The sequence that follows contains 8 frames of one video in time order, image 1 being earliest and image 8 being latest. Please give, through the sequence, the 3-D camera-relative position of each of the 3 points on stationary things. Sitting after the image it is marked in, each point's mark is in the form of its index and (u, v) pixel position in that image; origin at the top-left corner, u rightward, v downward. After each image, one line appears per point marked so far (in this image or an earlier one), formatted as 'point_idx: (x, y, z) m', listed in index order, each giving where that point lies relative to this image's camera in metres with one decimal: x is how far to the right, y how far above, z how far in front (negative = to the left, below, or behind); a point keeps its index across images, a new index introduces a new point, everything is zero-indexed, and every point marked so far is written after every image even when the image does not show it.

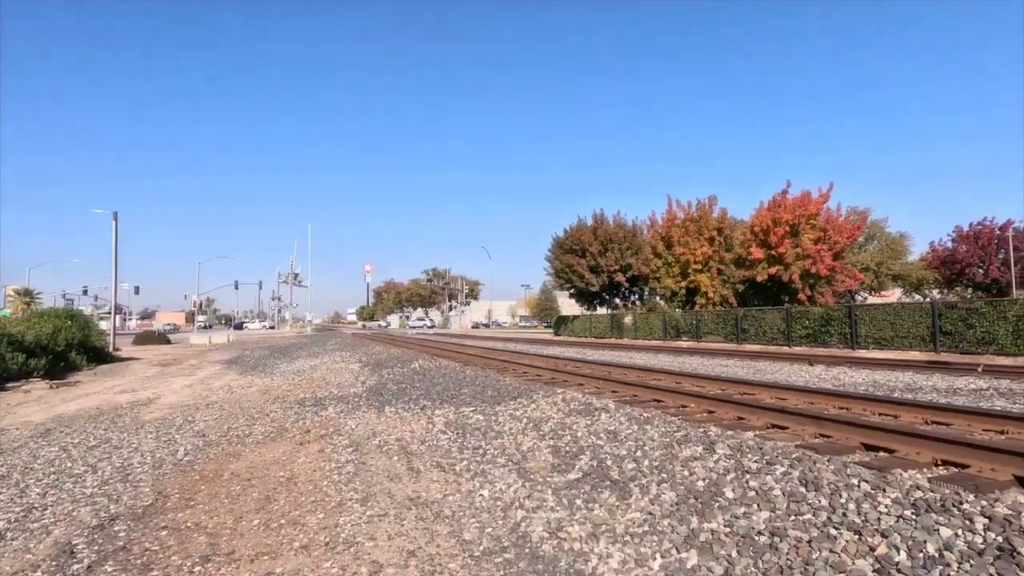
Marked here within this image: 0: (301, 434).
0: (-3.3, -2.3, +11.1) m
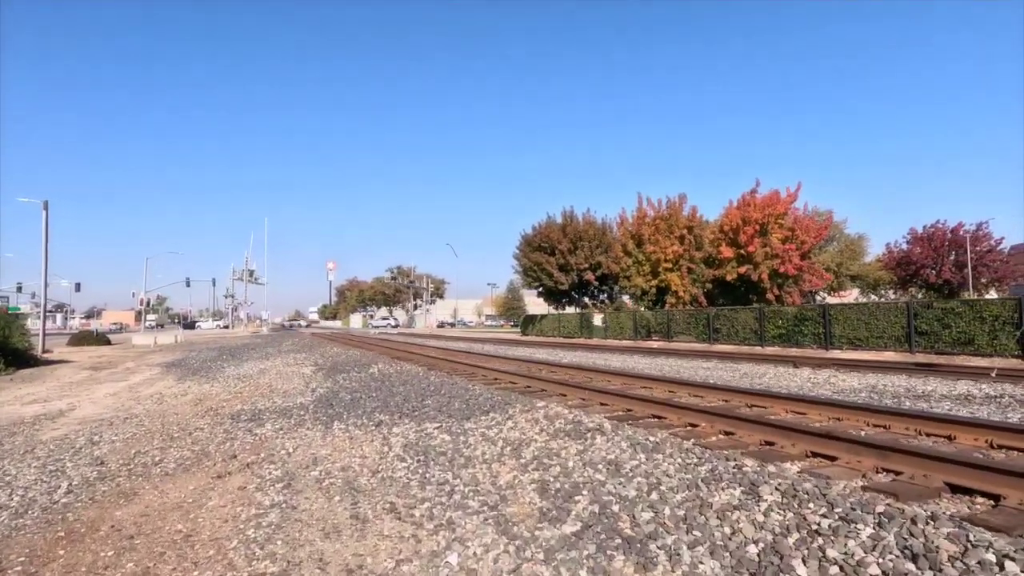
0: (-3.6, -2.2, +9.0) m
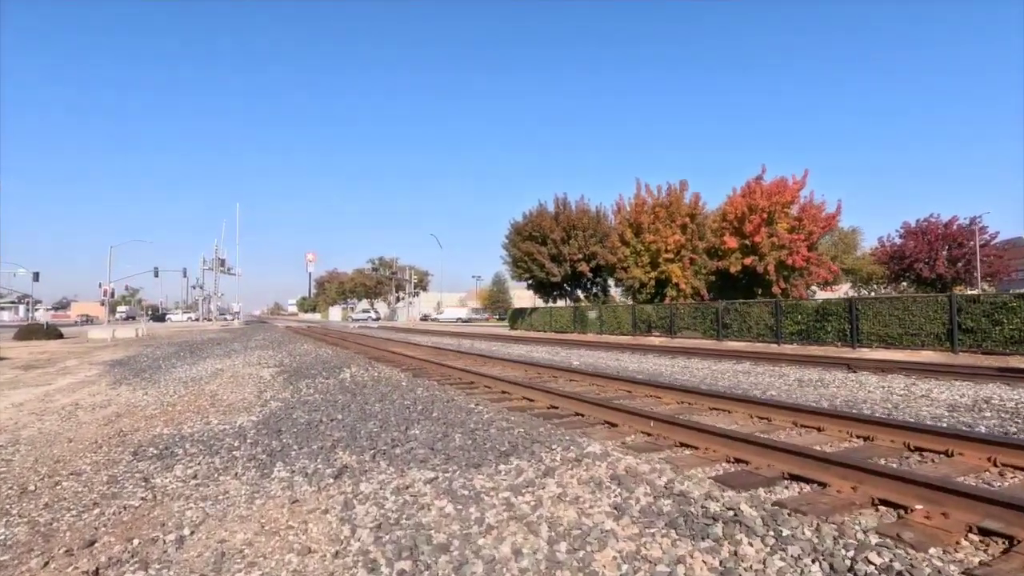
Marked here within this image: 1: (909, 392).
0: (-3.3, -2.0, +5.2) m
1: (+7.7, -2.3, +13.9) m
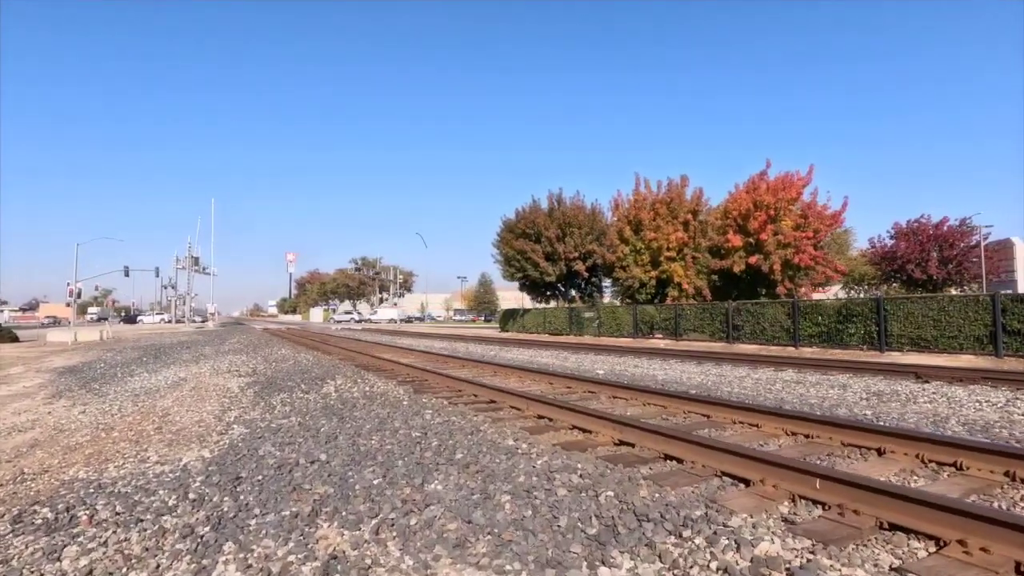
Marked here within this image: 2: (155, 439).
0: (-2.6, -1.9, +2.2) m
1: (+8.1, -2.2, +11.2) m
2: (-4.6, -2.1, +9.2) m
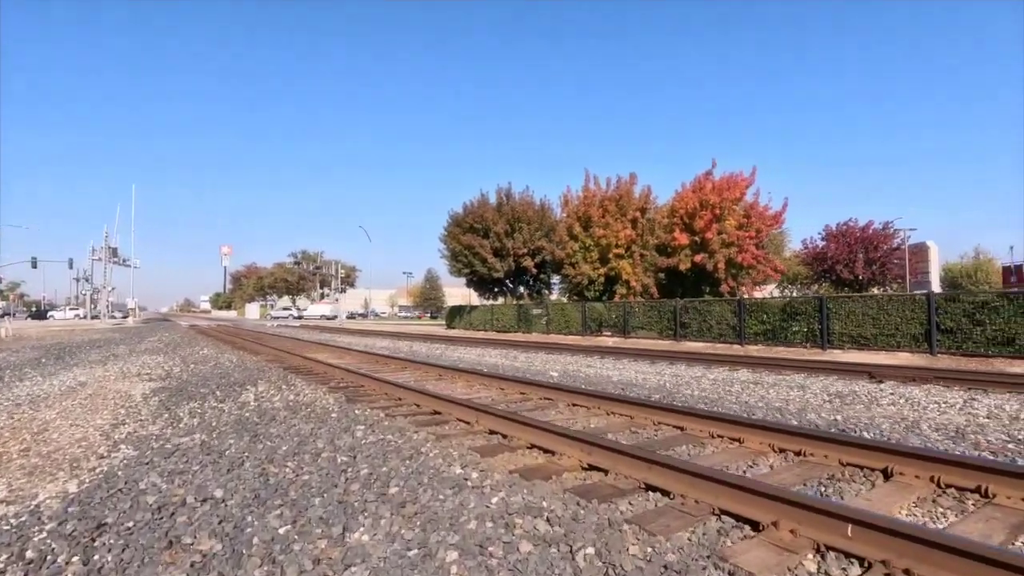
0: (-2.7, -1.8, +0.8) m
1: (+7.4, -2.2, +10.5) m
2: (-5.2, -2.0, +7.6) m
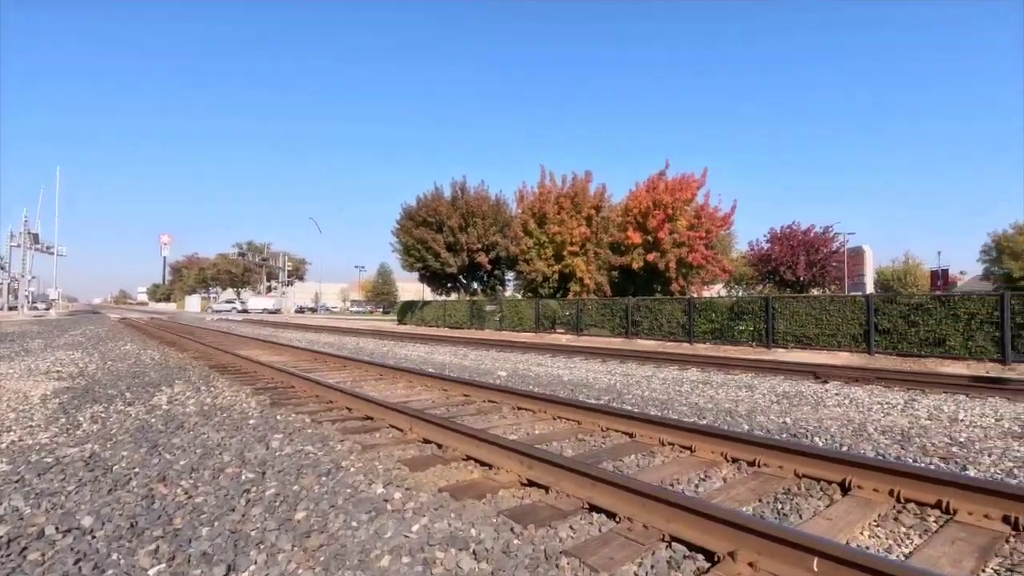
0: (-2.9, -1.8, 0.0) m
1: (+6.6, -2.3, +10.3) m
2: (-5.8, -1.9, +6.6) m
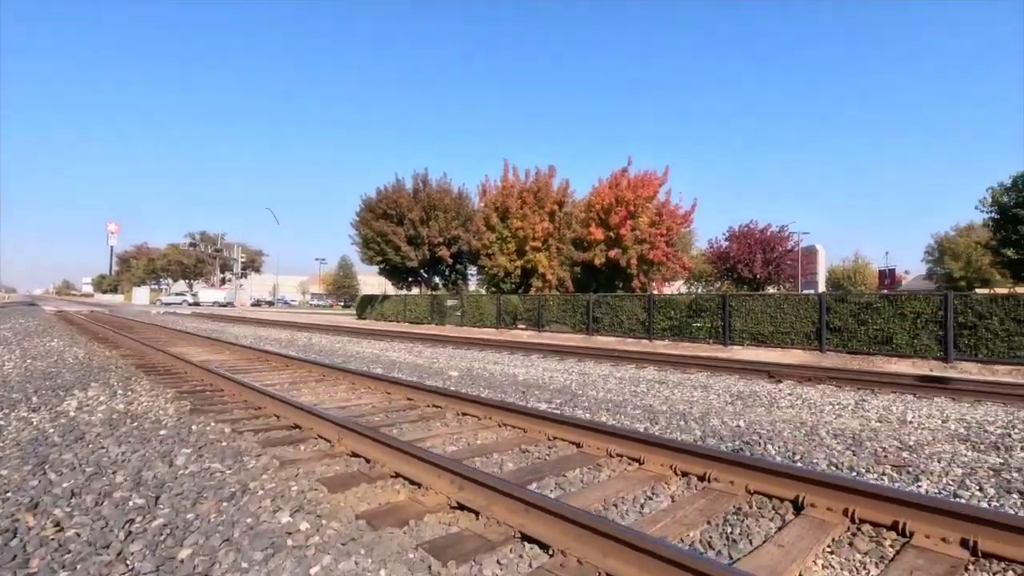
0: (-3.1, -1.8, -0.7) m
1: (+5.8, -2.3, +10.1) m
2: (-6.3, -1.8, +5.8) m
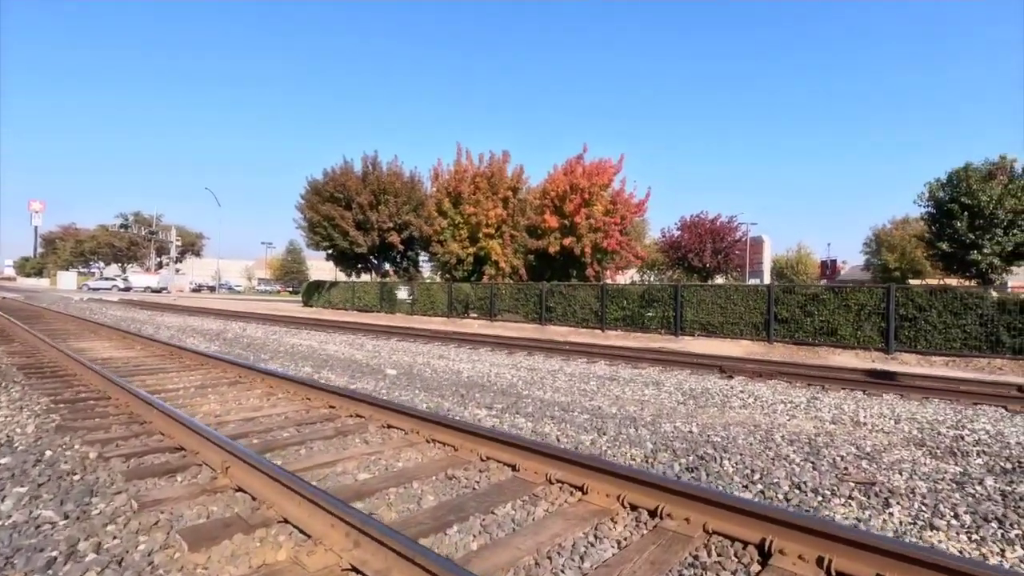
0: (-3.3, -1.9, -1.8) m
1: (+4.9, -2.3, +9.5) m
2: (-6.9, -1.8, +4.4) m
